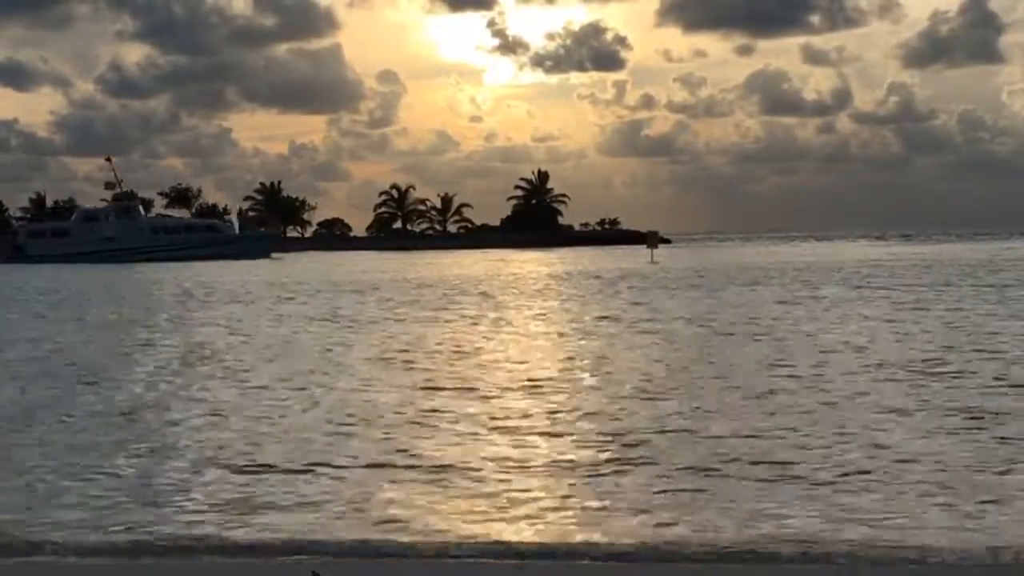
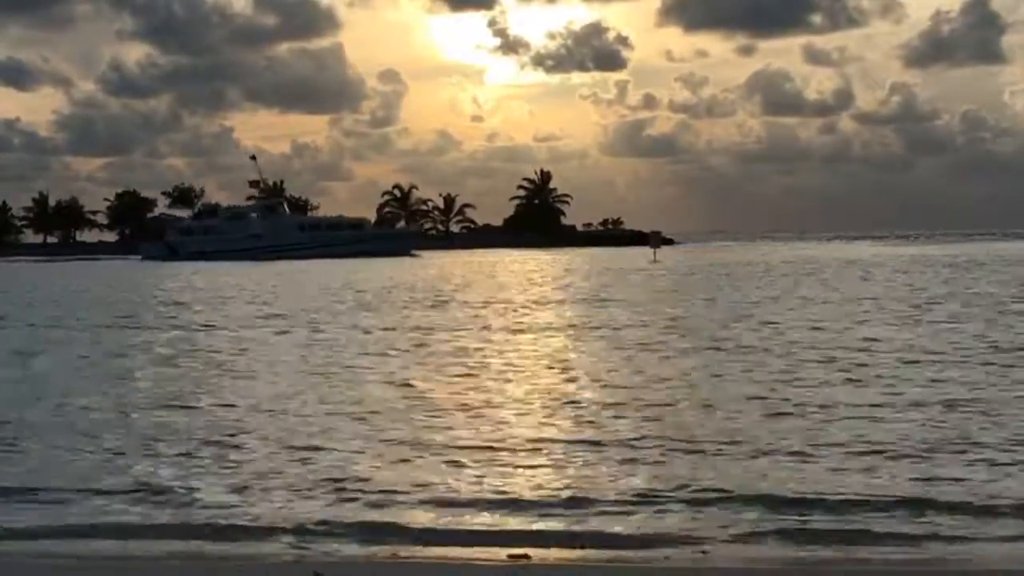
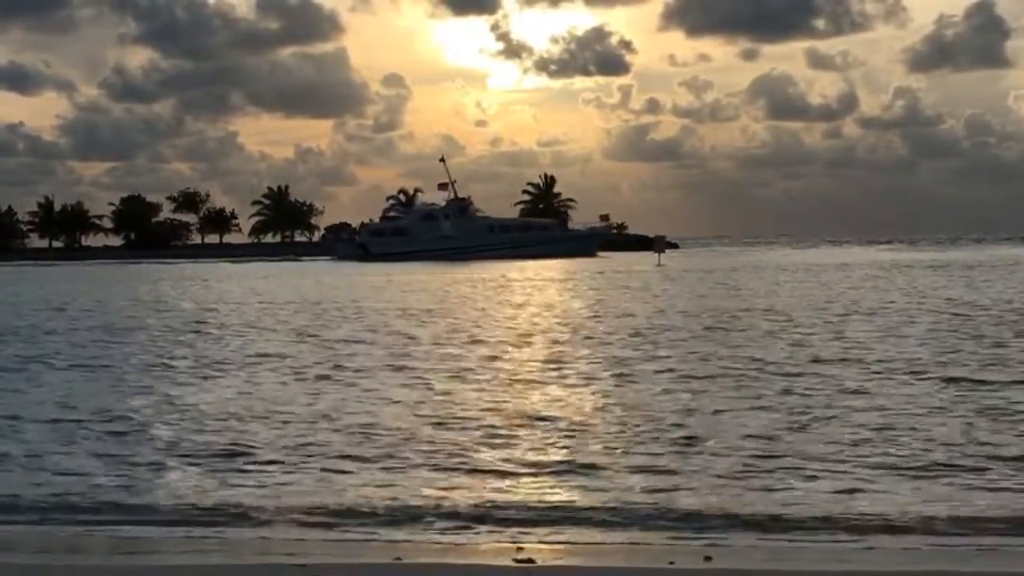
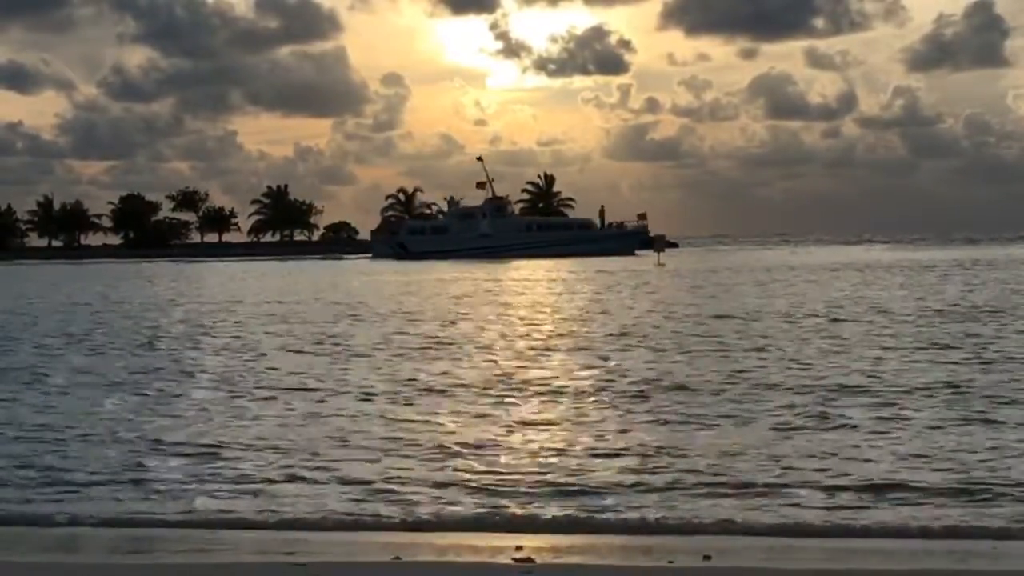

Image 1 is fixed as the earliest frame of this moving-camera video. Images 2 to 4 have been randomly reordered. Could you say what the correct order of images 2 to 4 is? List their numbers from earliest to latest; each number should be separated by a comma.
2, 3, 4
